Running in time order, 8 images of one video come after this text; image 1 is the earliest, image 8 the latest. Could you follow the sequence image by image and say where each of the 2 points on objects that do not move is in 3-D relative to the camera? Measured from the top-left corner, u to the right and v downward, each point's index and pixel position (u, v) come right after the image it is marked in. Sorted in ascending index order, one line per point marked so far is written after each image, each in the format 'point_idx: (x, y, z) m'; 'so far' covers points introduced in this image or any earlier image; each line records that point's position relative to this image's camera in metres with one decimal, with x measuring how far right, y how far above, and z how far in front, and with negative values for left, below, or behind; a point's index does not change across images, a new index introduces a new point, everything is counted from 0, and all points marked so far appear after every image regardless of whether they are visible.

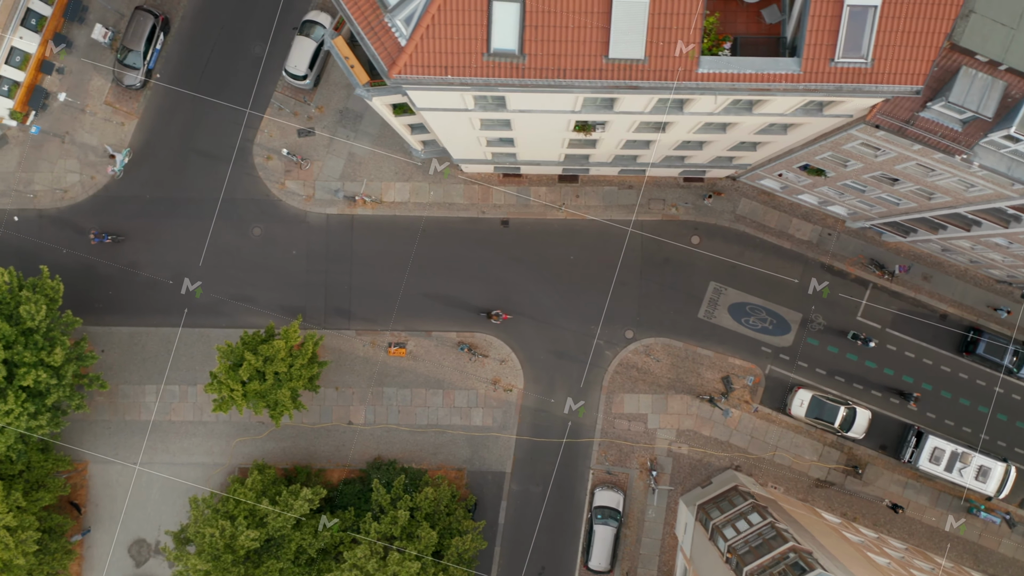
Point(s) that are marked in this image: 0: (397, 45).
0: (-3.2, +6.7, +16.0) m
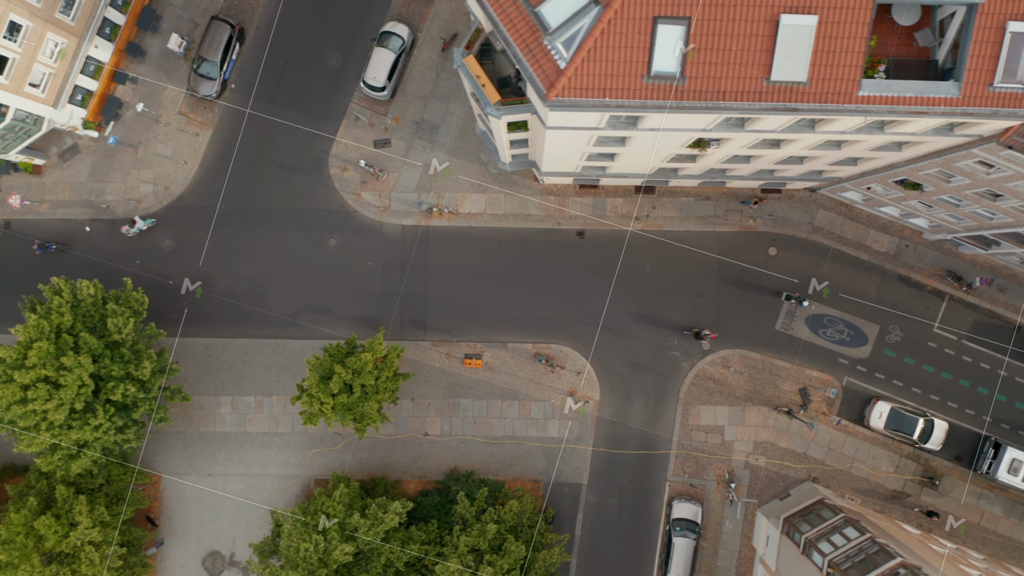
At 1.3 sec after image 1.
0: (+1.2, +6.0, +15.9) m
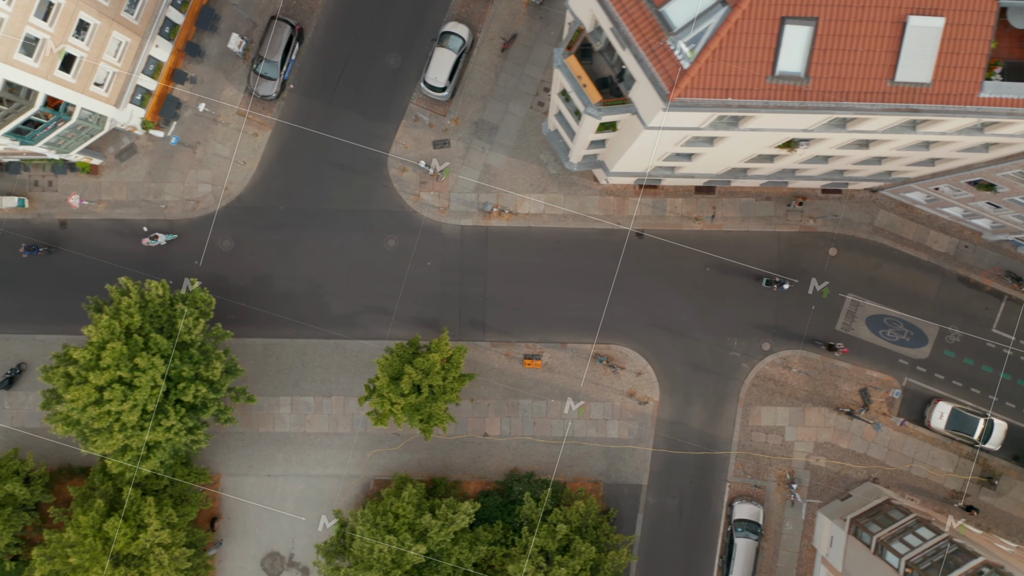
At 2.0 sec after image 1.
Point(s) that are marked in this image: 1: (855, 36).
0: (+4.6, +6.0, +15.9) m
1: (+9.3, +6.8, +15.7) m
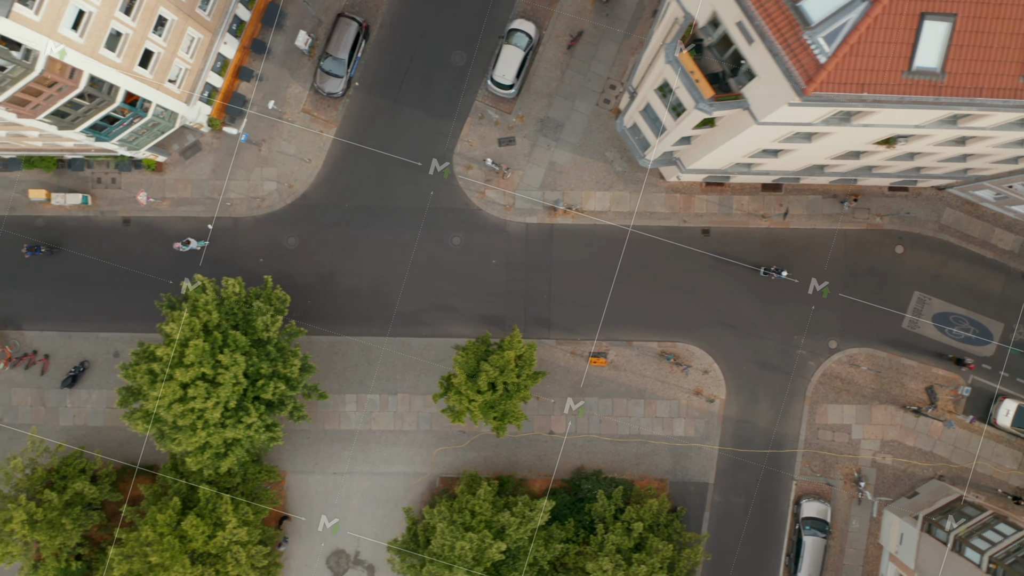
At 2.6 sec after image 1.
0: (+8.3, +6.2, +15.9) m
1: (+13.0, +7.0, +15.7) m
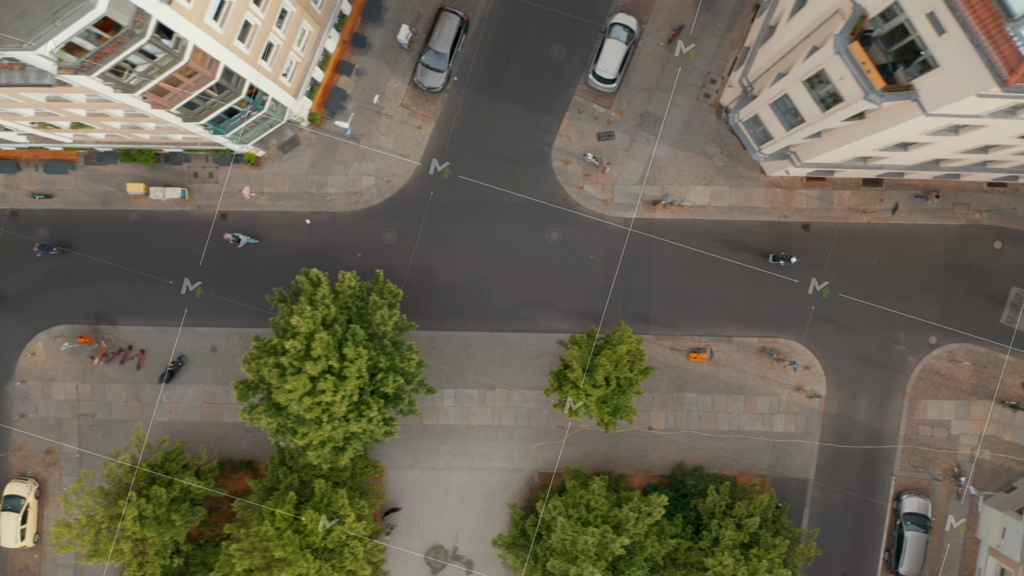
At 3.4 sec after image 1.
0: (+13.9, +6.4, +15.9) m
1: (+18.6, +7.2, +15.8) m
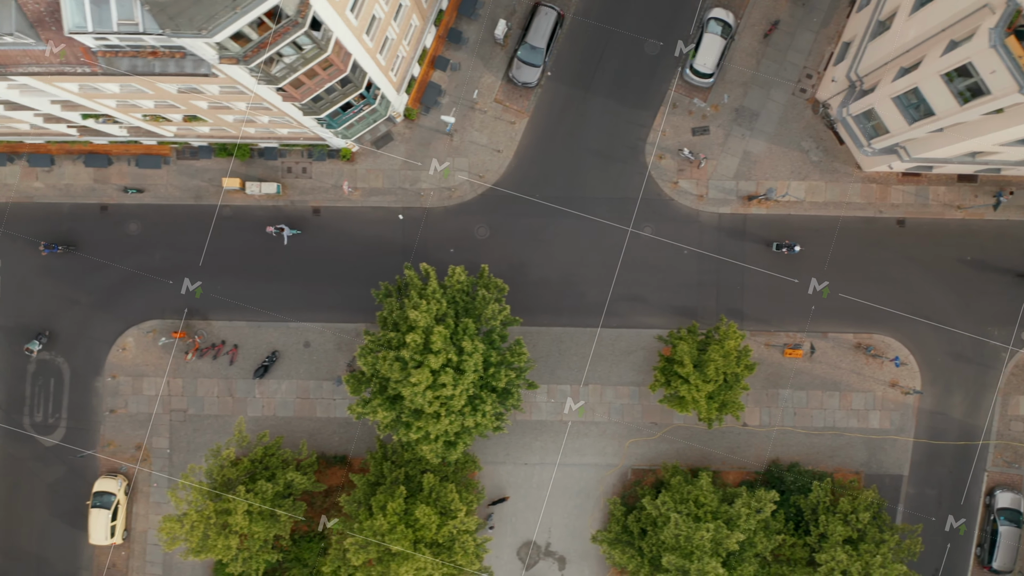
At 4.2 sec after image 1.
0: (+19.2, +6.7, +15.9) m
1: (+23.9, +7.5, +15.7) m
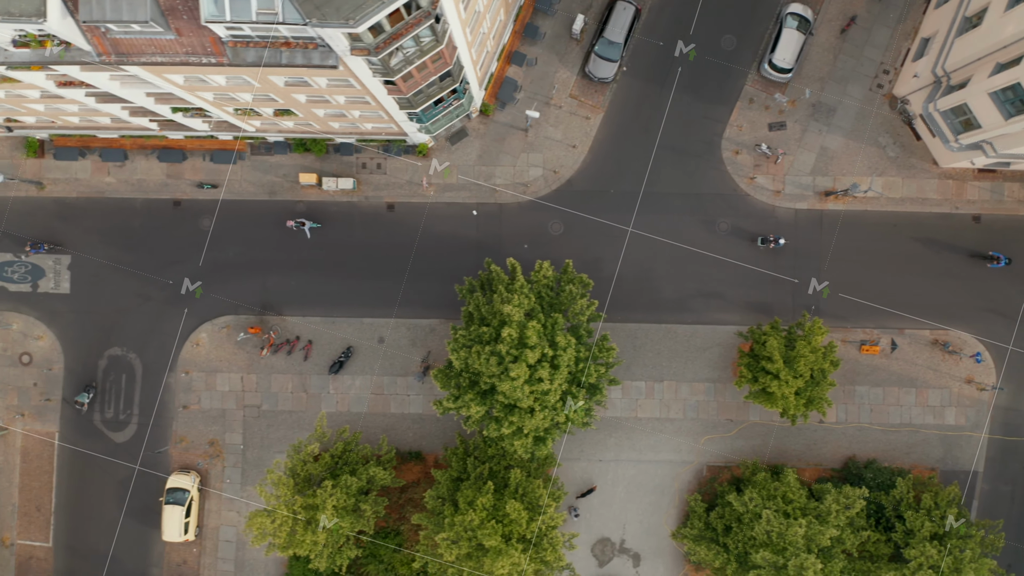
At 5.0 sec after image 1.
0: (+23.4, +6.9, +15.8) m
1: (+28.1, +7.7, +15.7) m
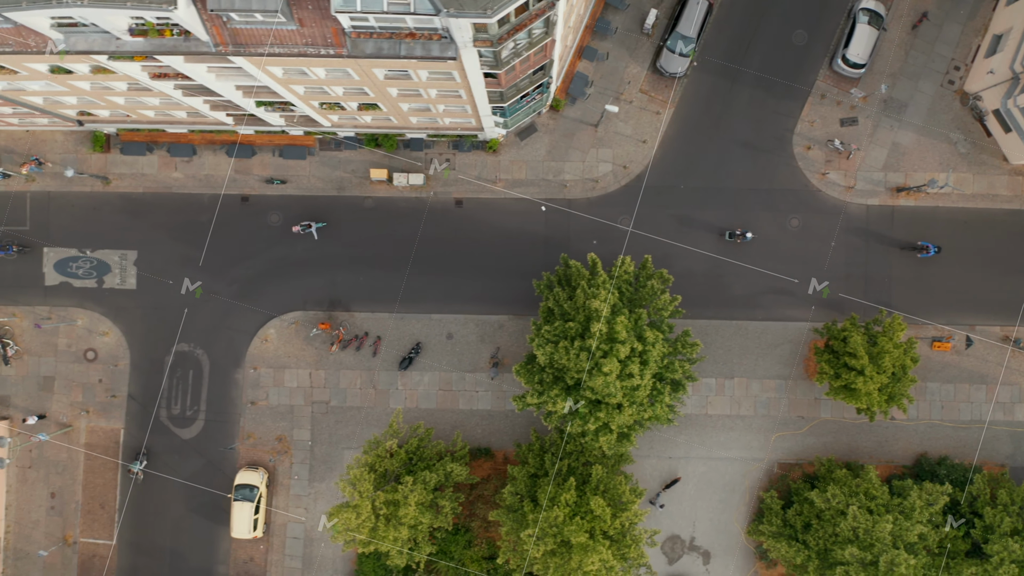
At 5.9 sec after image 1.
0: (+27.3, +7.1, +15.8) m
1: (+32.0, +7.9, +15.6) m
